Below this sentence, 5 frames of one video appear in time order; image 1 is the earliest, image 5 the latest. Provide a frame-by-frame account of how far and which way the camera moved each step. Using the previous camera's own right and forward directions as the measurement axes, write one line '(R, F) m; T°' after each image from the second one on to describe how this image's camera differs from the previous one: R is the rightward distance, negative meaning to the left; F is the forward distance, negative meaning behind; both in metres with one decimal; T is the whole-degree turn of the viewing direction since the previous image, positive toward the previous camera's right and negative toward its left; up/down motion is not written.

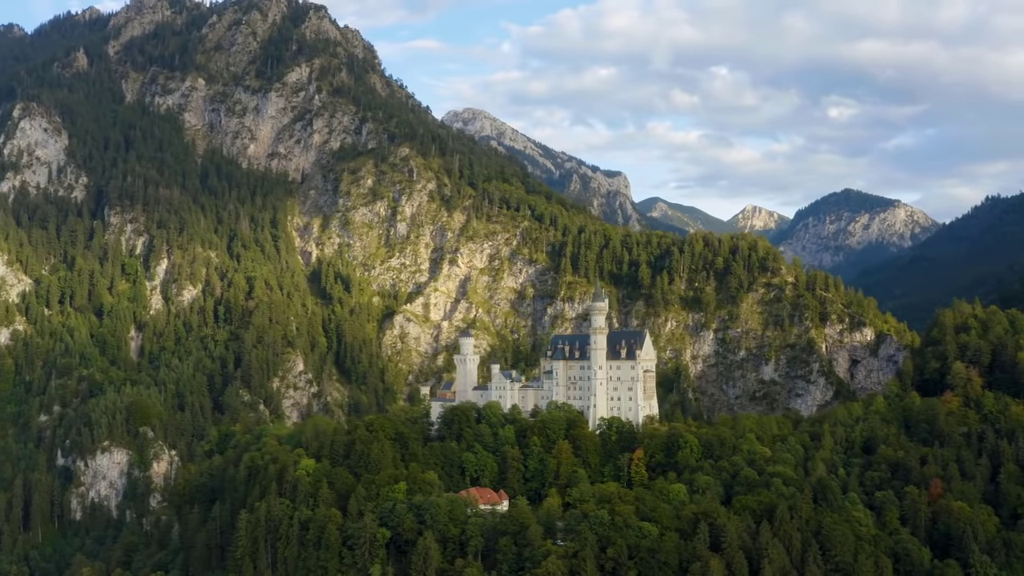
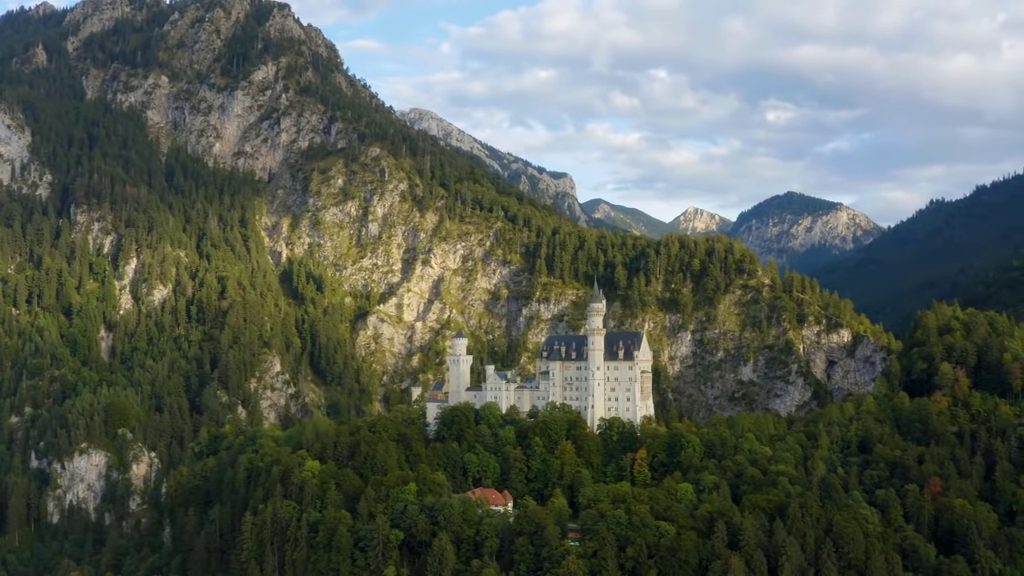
(-4.9, +0.1) m; +2°
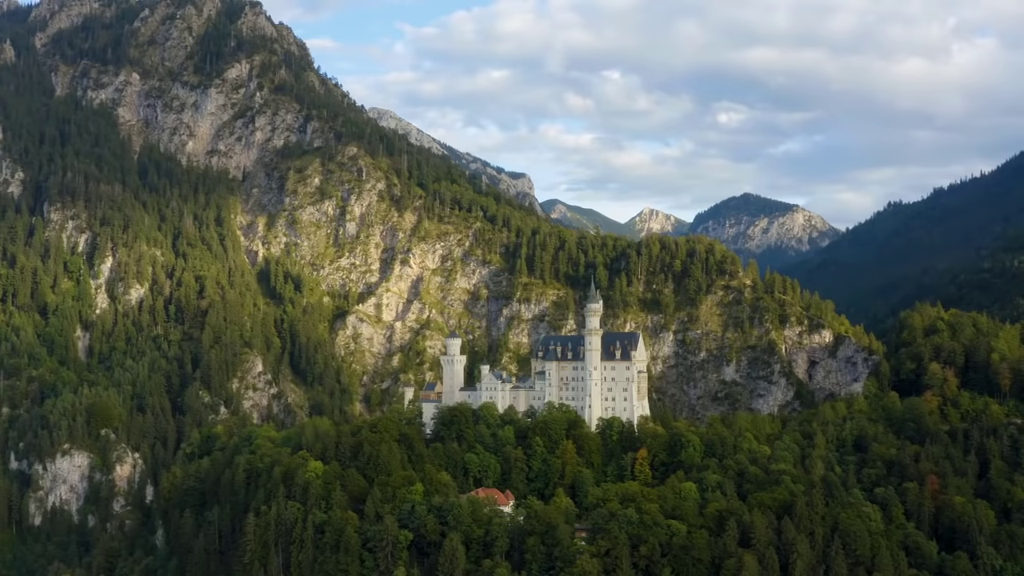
(-3.7, -0.1) m; +2°
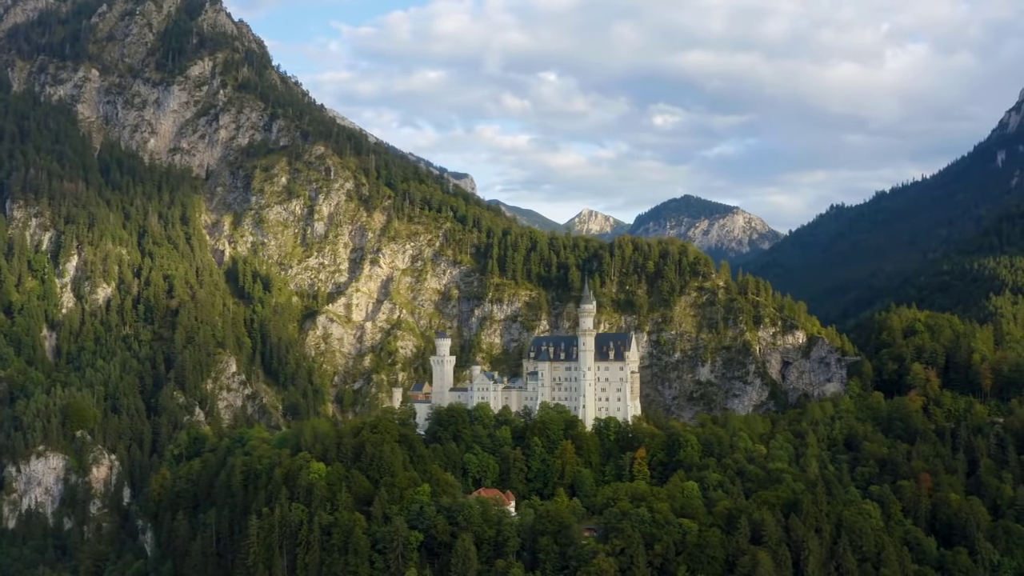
(-4.9, -0.3) m; +3°
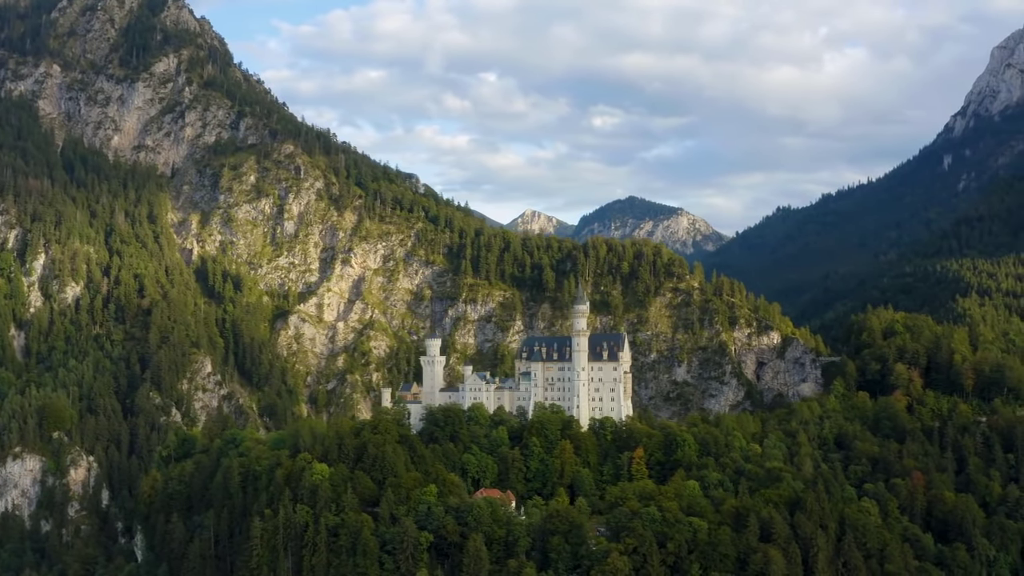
(-4.6, -0.5) m; +2°
